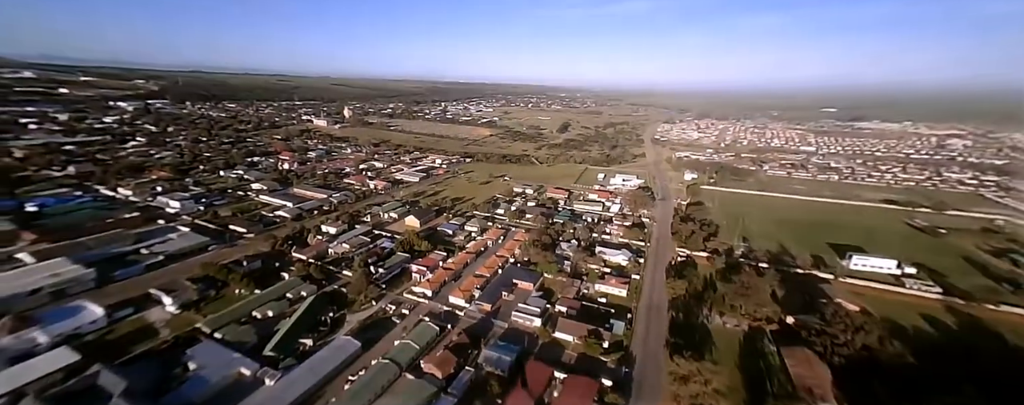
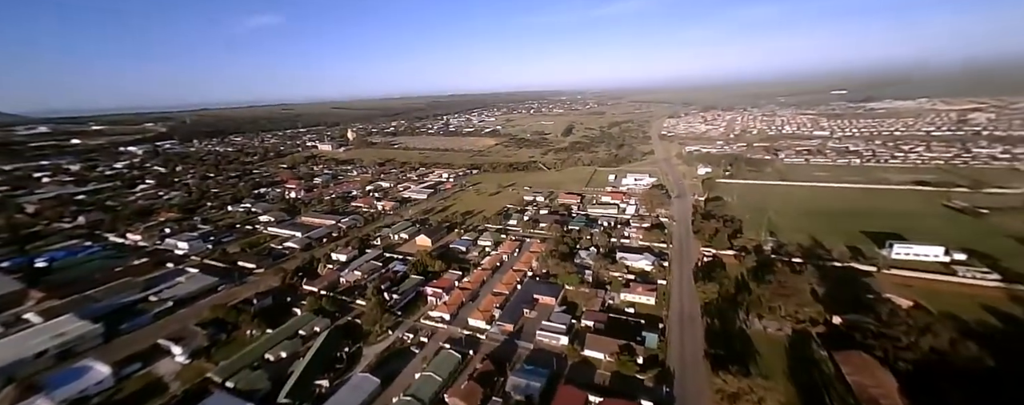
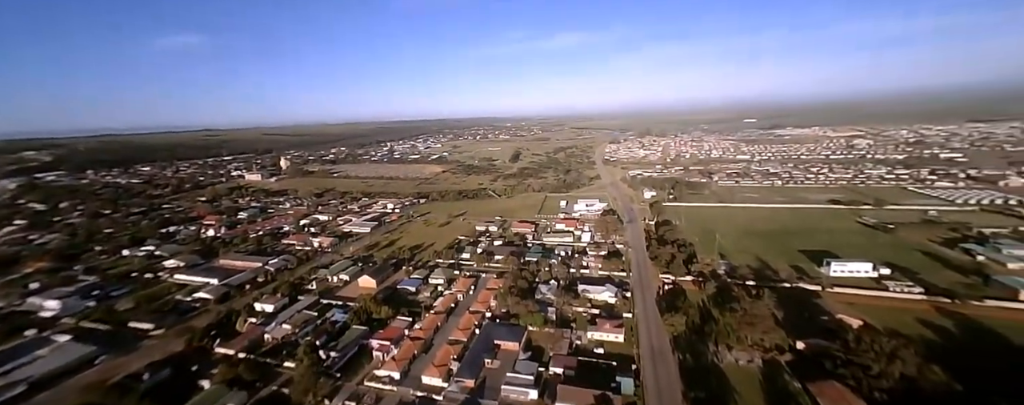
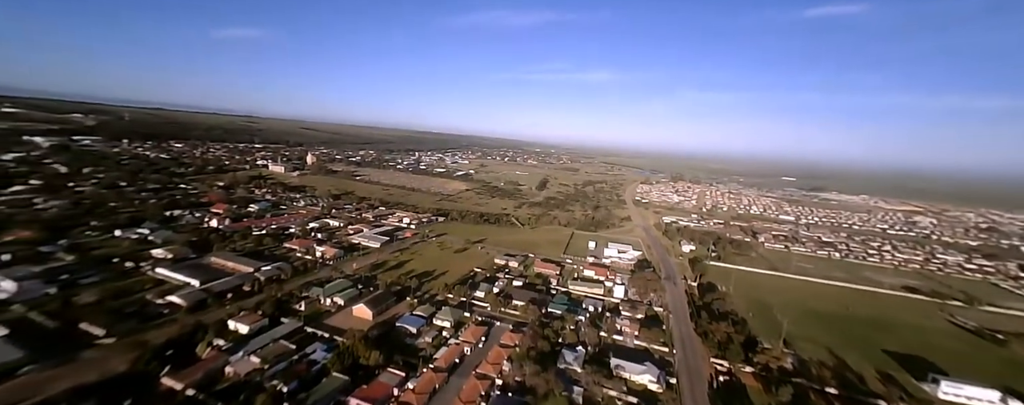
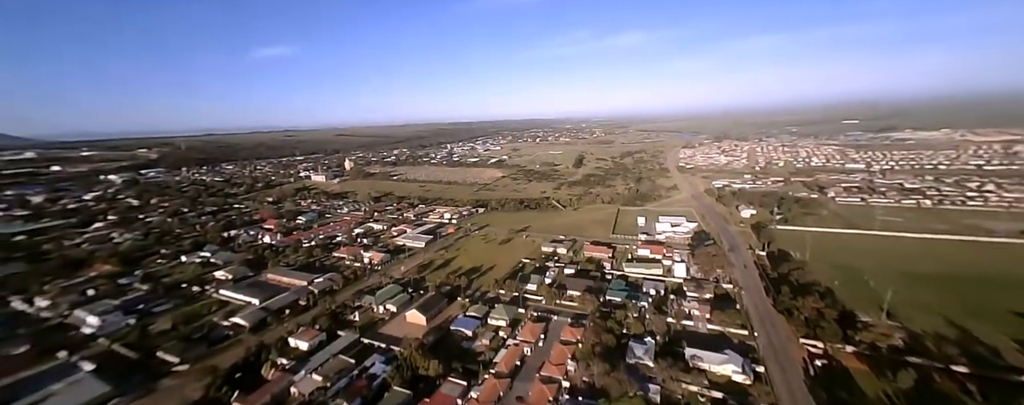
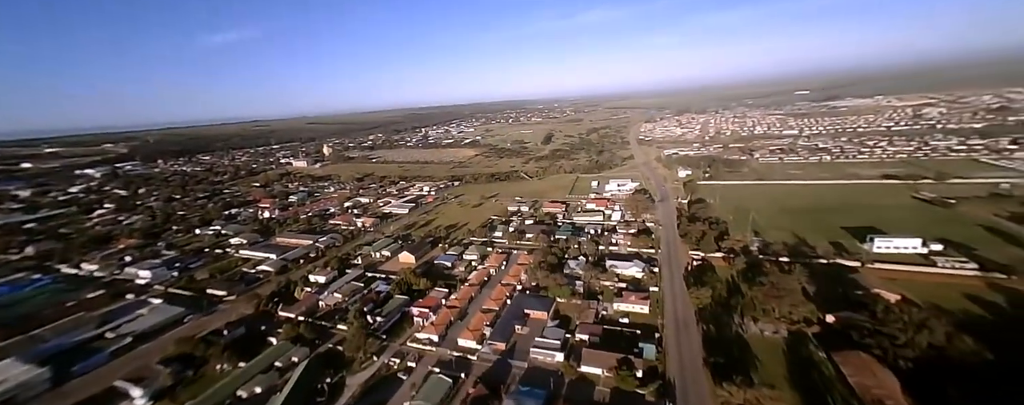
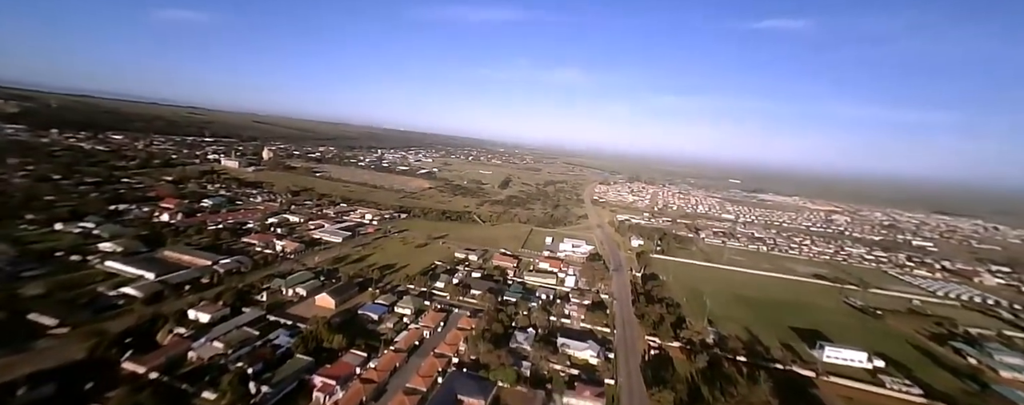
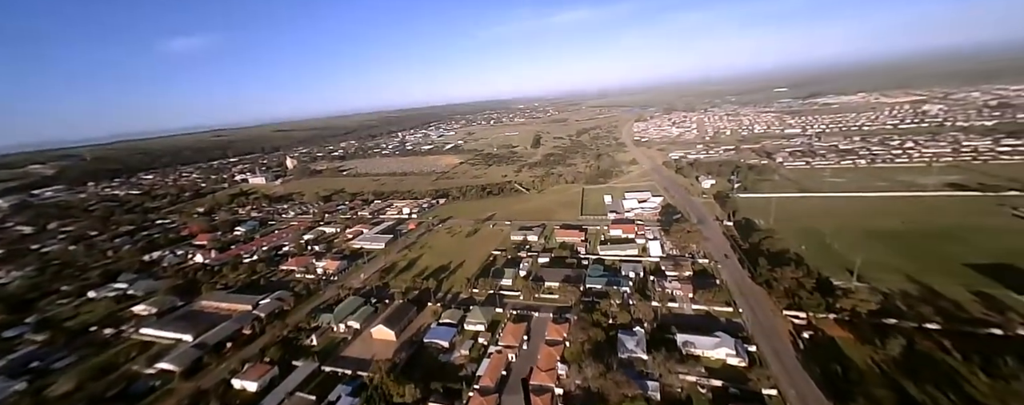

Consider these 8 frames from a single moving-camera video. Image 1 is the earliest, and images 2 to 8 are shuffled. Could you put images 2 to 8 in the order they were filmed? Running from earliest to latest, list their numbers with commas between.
2, 6, 3, 7, 4, 5, 8
